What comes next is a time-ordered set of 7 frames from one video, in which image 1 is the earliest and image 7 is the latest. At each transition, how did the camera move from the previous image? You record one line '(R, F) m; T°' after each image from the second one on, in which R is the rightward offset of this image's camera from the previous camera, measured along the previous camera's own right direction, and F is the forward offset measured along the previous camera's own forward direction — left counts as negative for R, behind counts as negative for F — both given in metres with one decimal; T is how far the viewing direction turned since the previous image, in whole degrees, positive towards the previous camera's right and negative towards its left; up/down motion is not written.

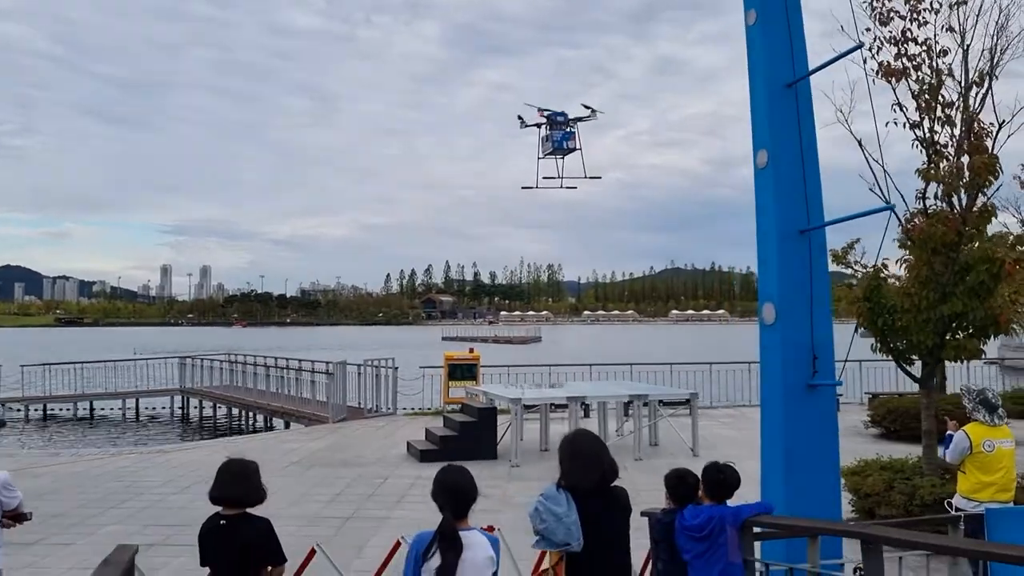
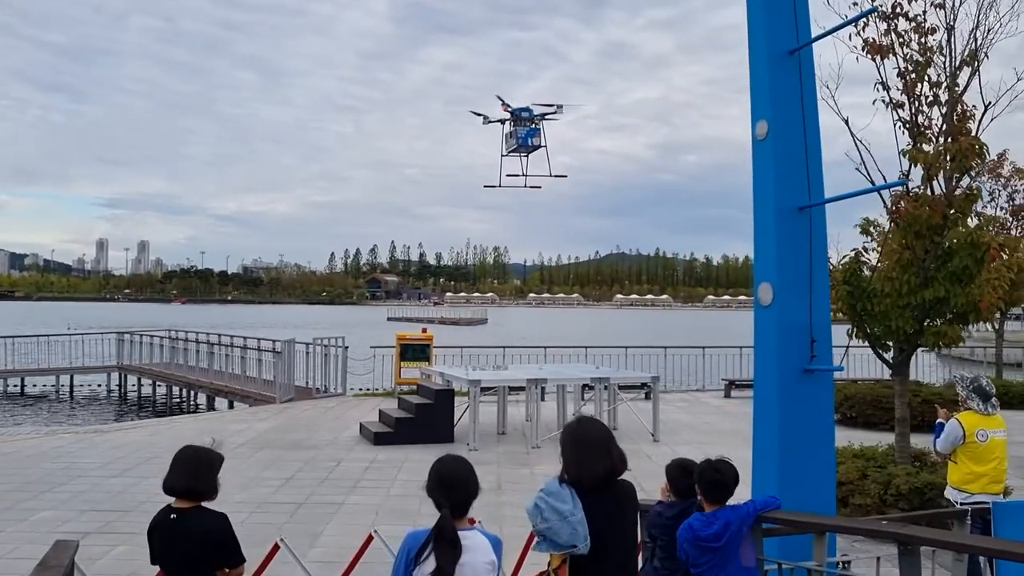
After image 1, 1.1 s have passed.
(-0.2, +0.4) m; +4°
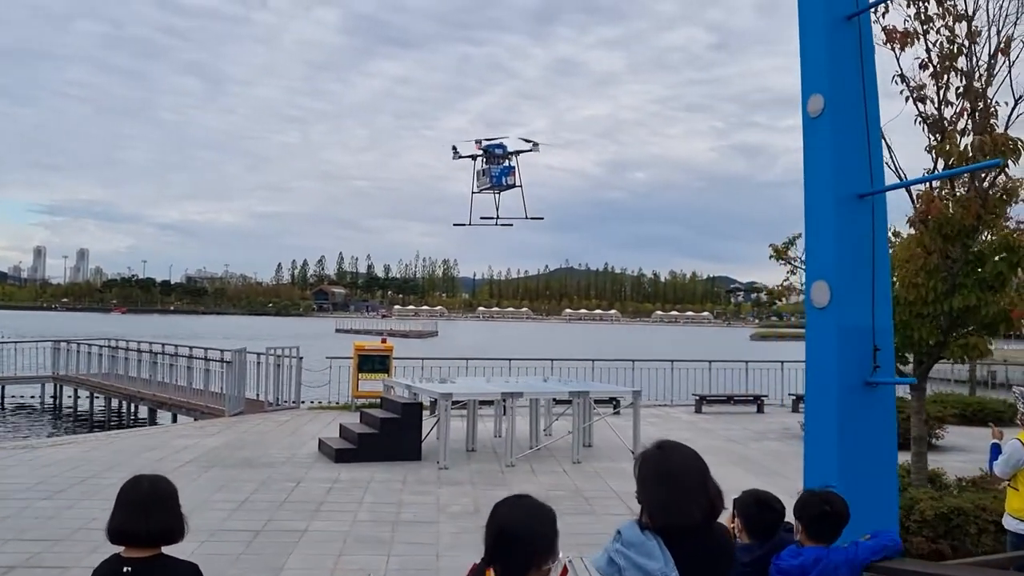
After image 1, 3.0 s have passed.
(-0.3, +0.8) m; +3°
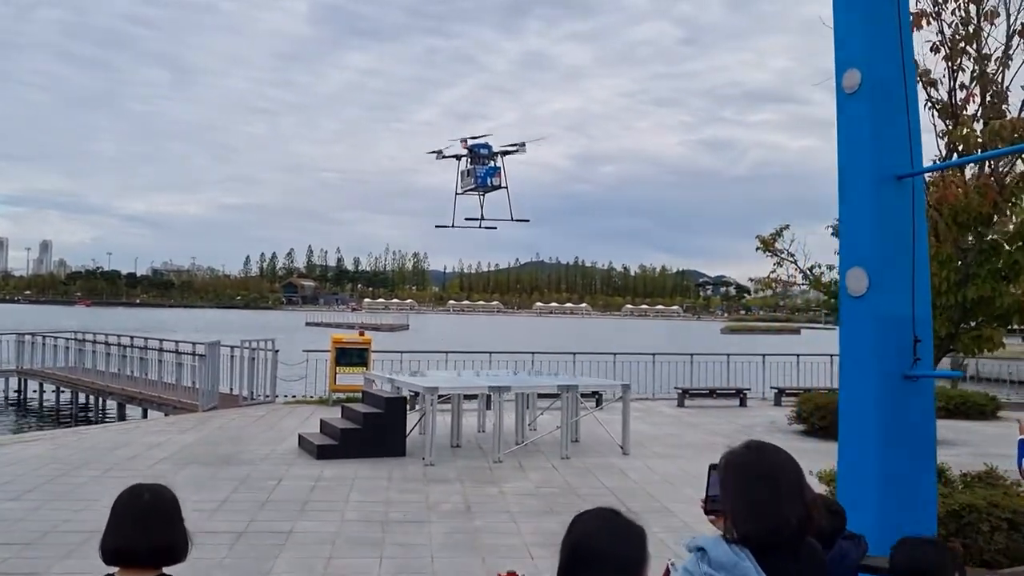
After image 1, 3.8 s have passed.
(-0.2, +0.3) m; +2°
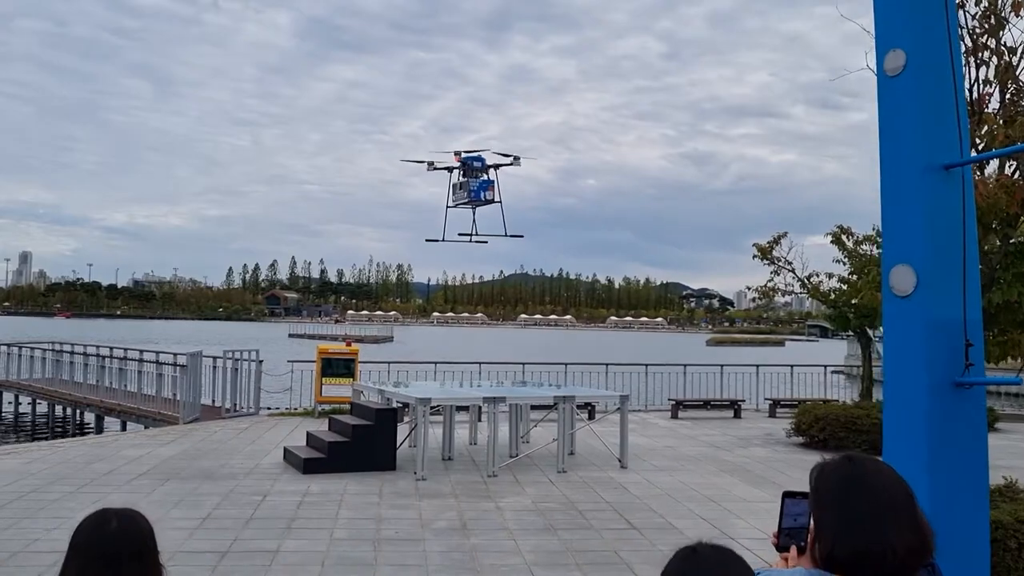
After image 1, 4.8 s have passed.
(-0.1, +0.4) m; +1°
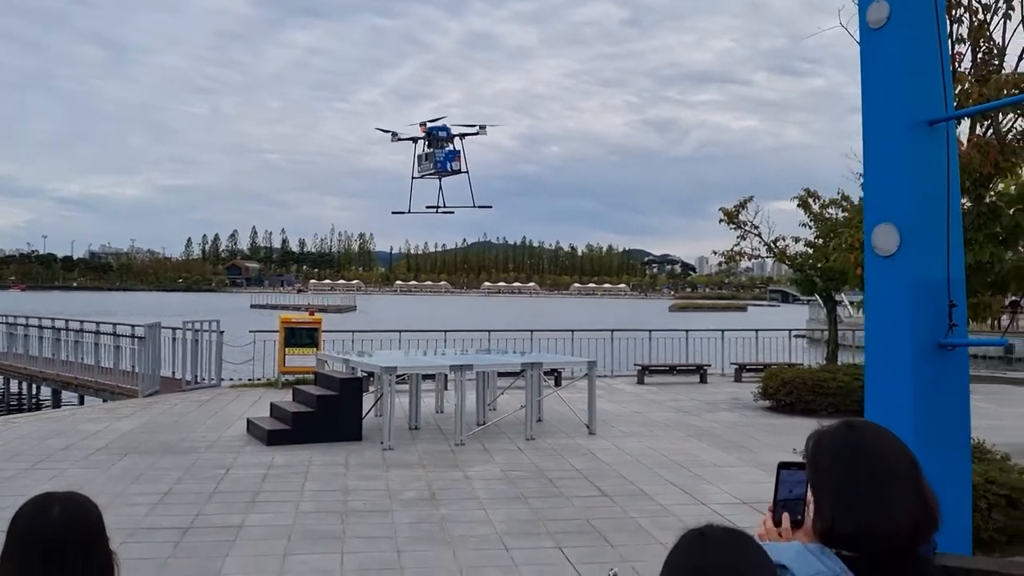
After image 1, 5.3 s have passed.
(0.0, +0.2) m; +2°
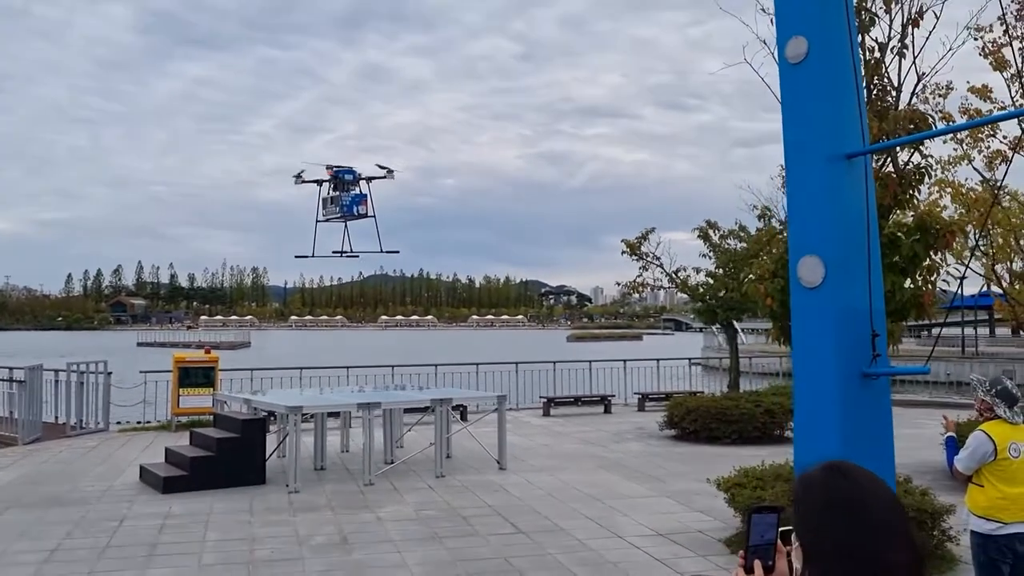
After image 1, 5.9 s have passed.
(-0.1, +0.1) m; +7°
